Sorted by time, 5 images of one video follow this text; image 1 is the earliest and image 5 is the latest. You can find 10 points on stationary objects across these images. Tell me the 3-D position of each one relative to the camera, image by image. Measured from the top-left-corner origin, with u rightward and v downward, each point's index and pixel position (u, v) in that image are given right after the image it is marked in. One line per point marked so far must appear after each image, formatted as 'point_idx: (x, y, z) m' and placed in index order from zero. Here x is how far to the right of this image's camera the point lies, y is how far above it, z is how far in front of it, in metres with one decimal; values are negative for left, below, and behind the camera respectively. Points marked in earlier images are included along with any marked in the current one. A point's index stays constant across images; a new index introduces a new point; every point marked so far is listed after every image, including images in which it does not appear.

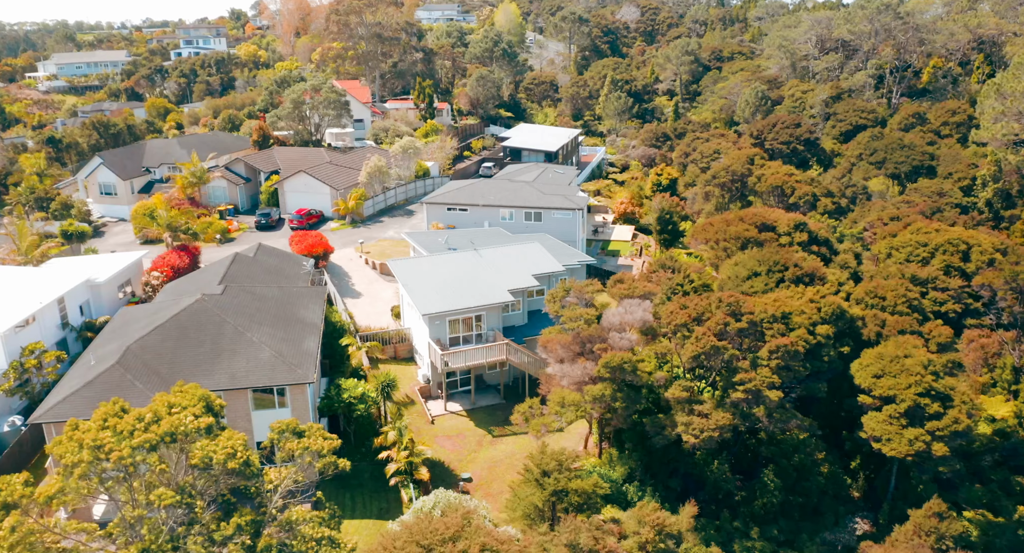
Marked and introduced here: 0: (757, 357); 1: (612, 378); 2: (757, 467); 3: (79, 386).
0: (+5.1, -1.7, +13.9) m
1: (+2.0, -2.0, +13.4) m
2: (+5.5, -4.2, +14.7) m
3: (-8.7, -2.2, +13.3) m
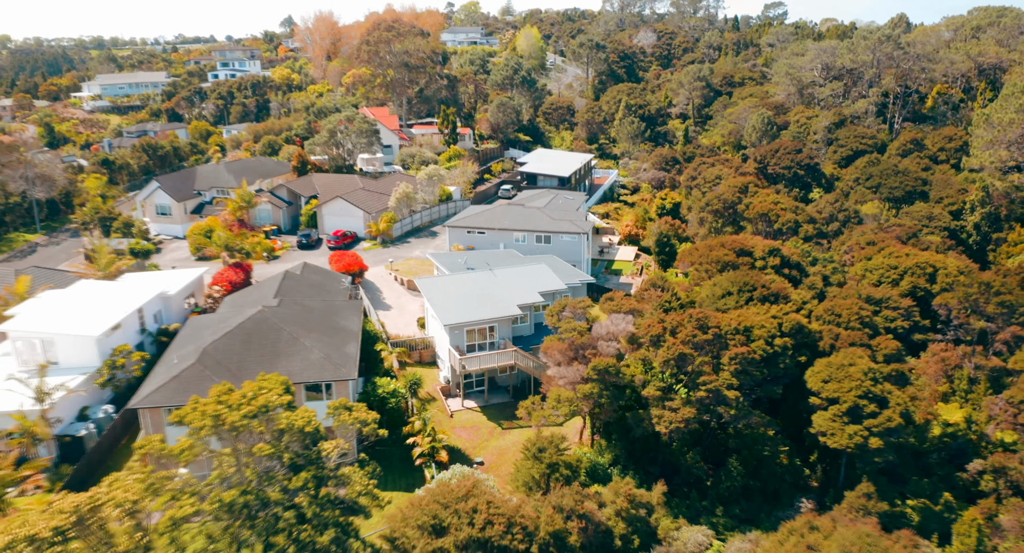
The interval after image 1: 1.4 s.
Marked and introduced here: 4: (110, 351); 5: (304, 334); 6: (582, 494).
0: (+5.2, -2.2, +16.7) m
1: (+2.2, -2.5, +16.3) m
2: (+5.6, -4.7, +17.5) m
3: (-8.5, -2.5, +16.5) m
4: (-11.9, -2.2, +19.8) m
5: (-5.7, -1.6, +18.3) m
6: (+1.5, -4.6, +14.2) m
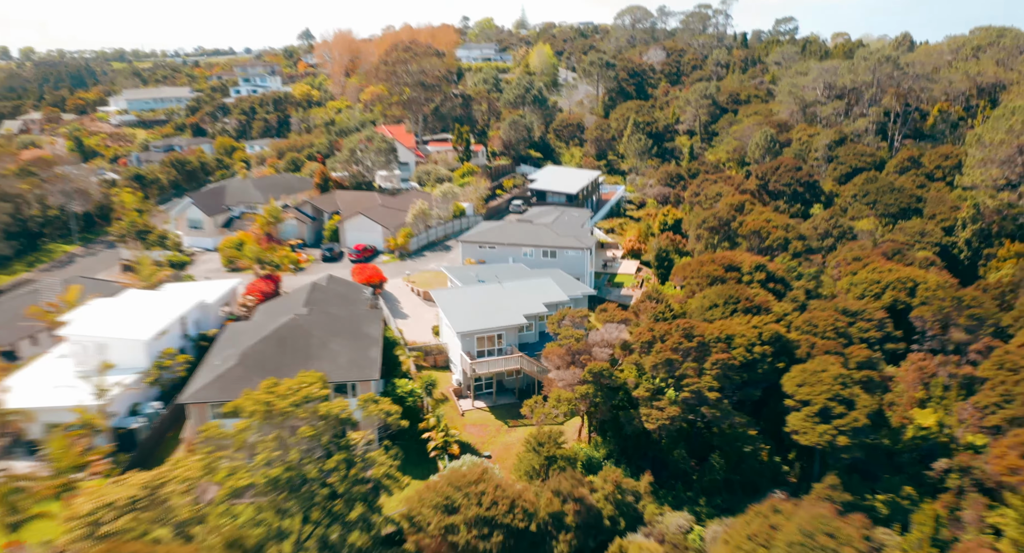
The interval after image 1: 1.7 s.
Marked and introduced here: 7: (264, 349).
0: (+5.4, -2.5, +18.7) m
1: (+2.3, -2.9, +18.3) m
2: (+5.7, -5.1, +19.4) m
3: (-8.4, -2.9, +18.7) m
4: (-11.7, -2.6, +22.1) m
5: (-5.5, -1.9, +20.4) m
6: (+1.6, -5.0, +16.2) m
7: (-7.3, -2.2, +19.6) m
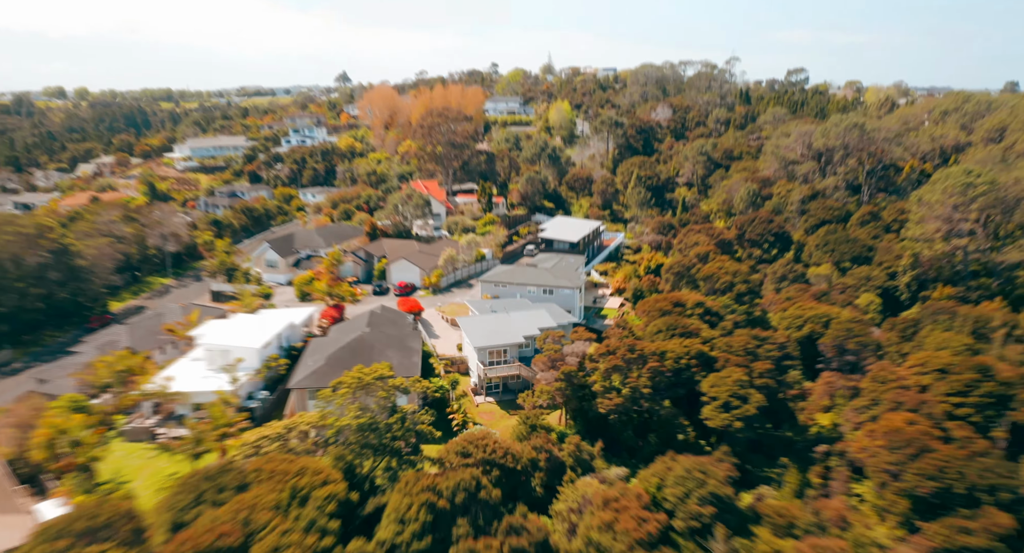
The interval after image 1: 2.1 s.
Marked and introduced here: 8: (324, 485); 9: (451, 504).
0: (+5.3, -3.9, +27.0) m
1: (+2.2, -4.2, +26.8) m
2: (+5.7, -6.5, +27.6) m
3: (-8.5, -4.0, +27.6) m
4: (-11.7, -3.9, +31.1) m
5: (-5.5, -3.2, +29.3) m
6: (+1.4, -6.1, +24.6) m
7: (-7.3, -3.4, +28.5) m
8: (-5.6, -6.2, +19.7) m
9: (-1.8, -6.8, +20.0) m
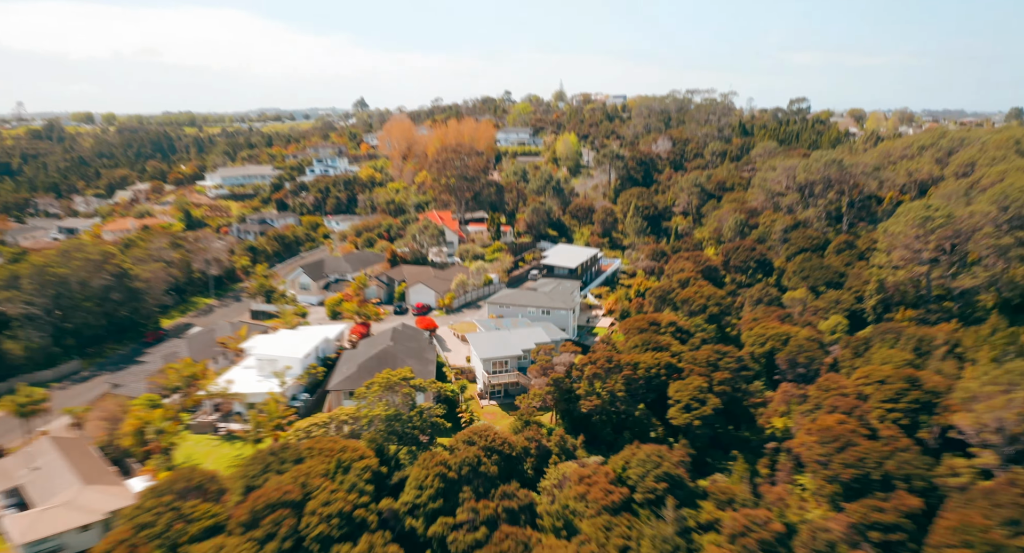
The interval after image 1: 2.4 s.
0: (+5.2, -5.0, +32.7) m
1: (+2.1, -5.3, +32.5) m
2: (+5.6, -7.6, +33.1) m
3: (-8.5, -5.1, +33.5) m
4: (-11.7, -5.1, +37.1) m
5: (-5.5, -4.4, +35.2) m
6: (+1.2, -7.2, +30.2) m
7: (-7.4, -4.5, +34.4) m
8: (-5.8, -7.1, +25.5) m
9: (-2.1, -7.7, +25.7) m
